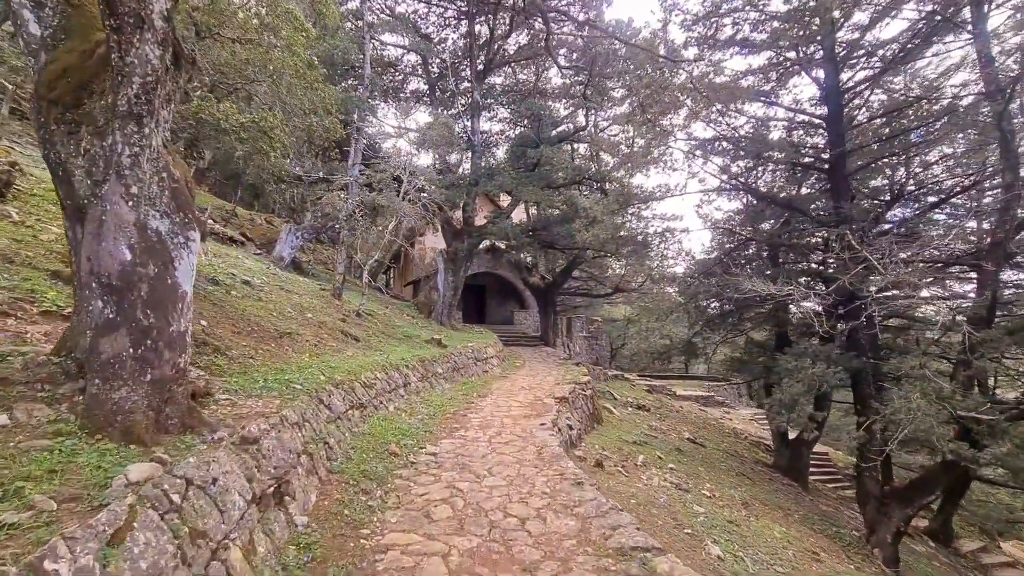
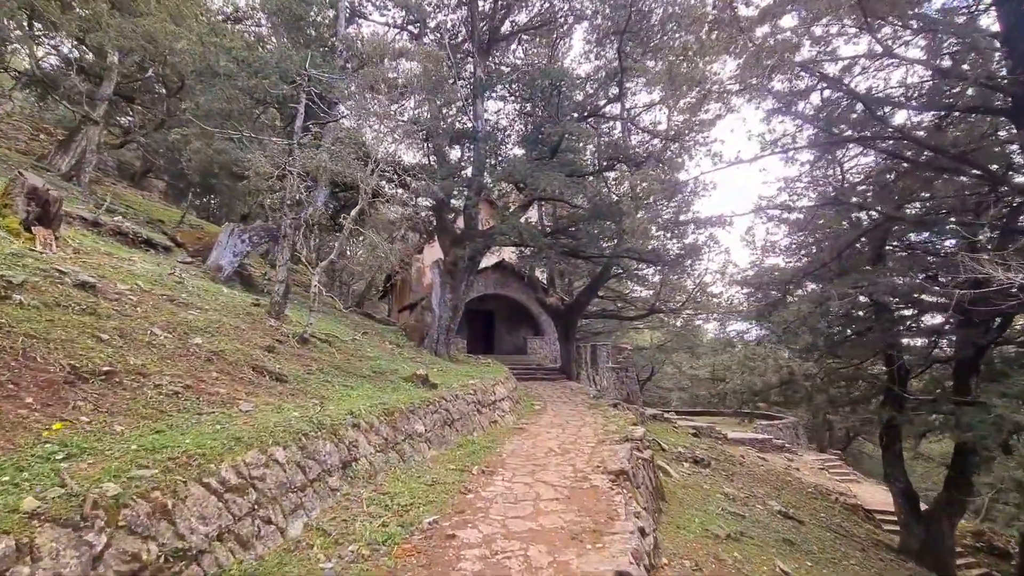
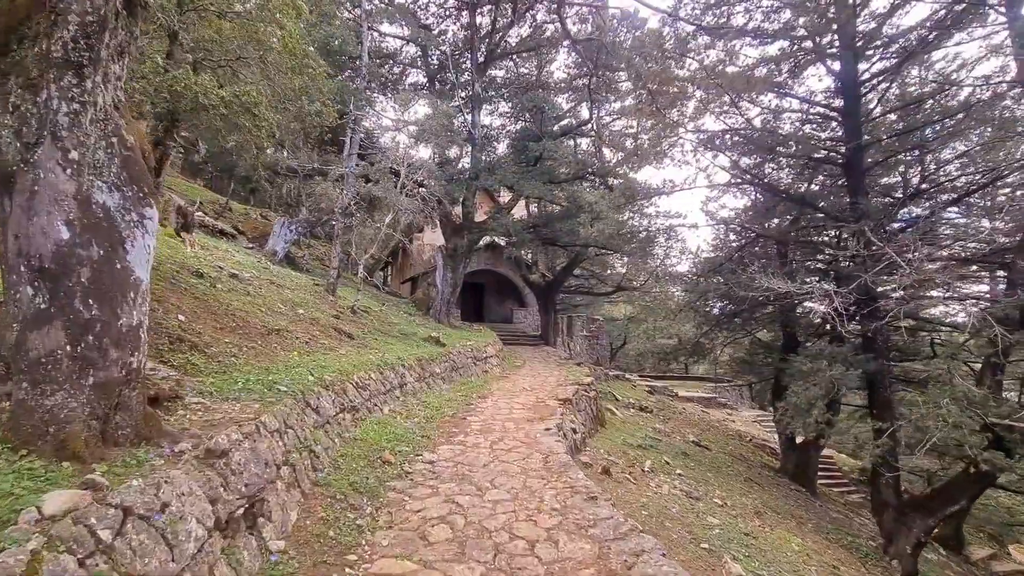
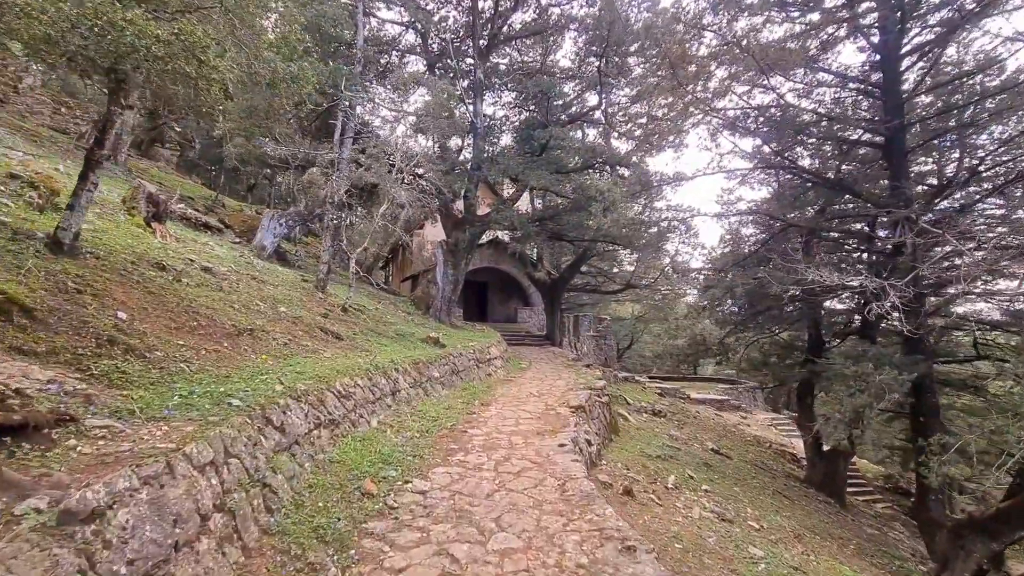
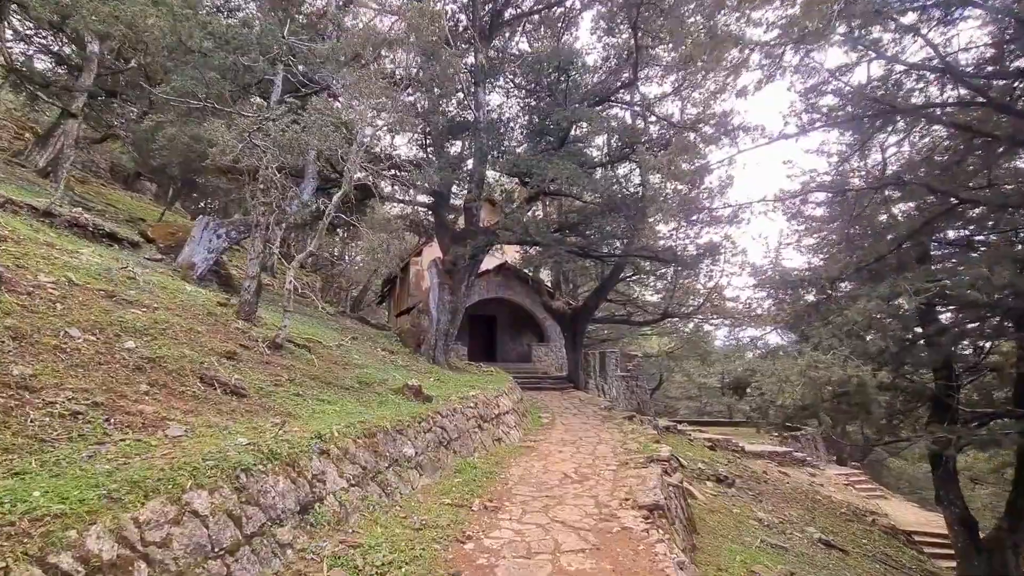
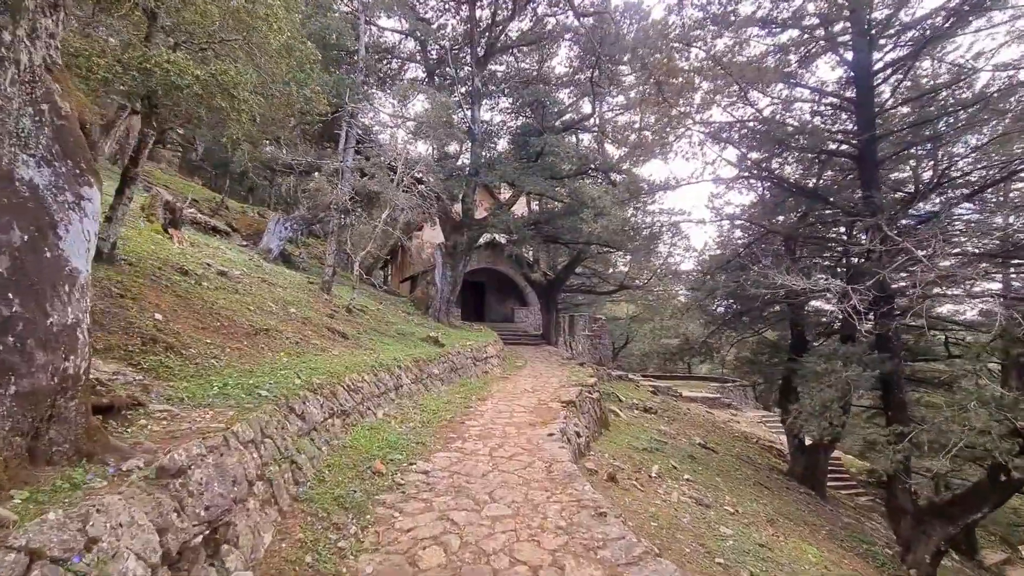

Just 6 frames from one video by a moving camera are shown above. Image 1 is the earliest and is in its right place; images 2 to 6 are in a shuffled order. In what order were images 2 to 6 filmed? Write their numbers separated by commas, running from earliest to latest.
3, 6, 4, 2, 5
